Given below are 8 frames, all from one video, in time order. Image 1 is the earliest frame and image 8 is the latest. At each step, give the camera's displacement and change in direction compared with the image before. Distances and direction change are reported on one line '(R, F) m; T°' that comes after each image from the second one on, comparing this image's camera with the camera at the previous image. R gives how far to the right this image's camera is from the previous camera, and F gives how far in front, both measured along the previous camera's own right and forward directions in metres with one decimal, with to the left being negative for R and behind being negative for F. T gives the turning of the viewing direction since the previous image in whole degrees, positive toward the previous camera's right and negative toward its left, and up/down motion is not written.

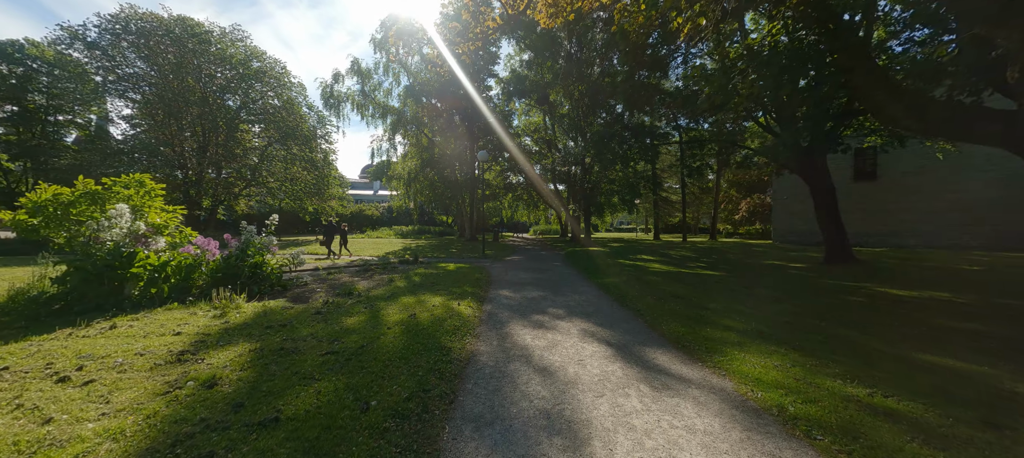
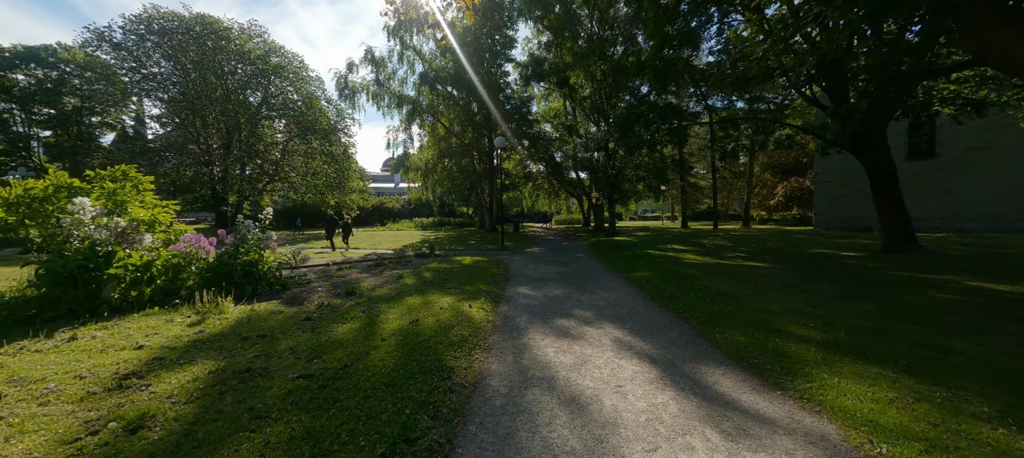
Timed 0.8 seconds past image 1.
(0.0, +0.8) m; -3°
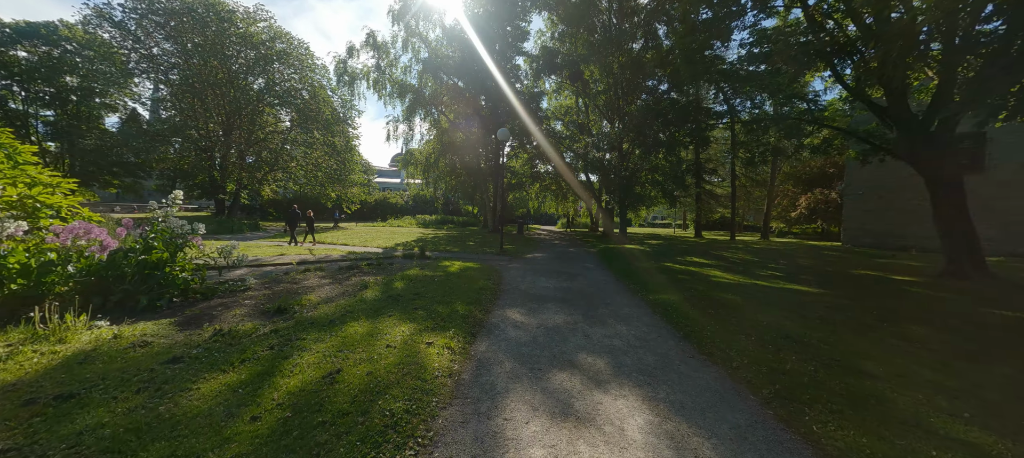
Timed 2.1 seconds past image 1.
(+0.2, +1.4) m; -1°
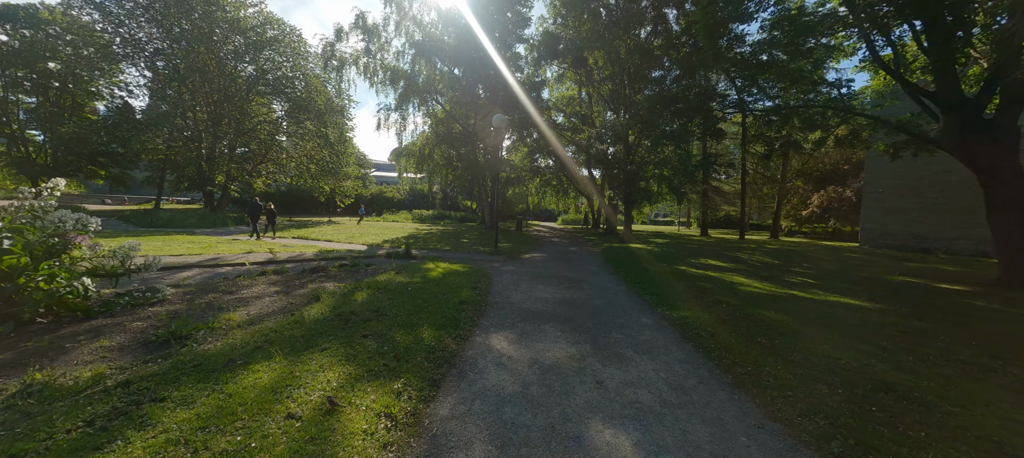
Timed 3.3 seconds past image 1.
(+0.1, +1.2) m; 0°
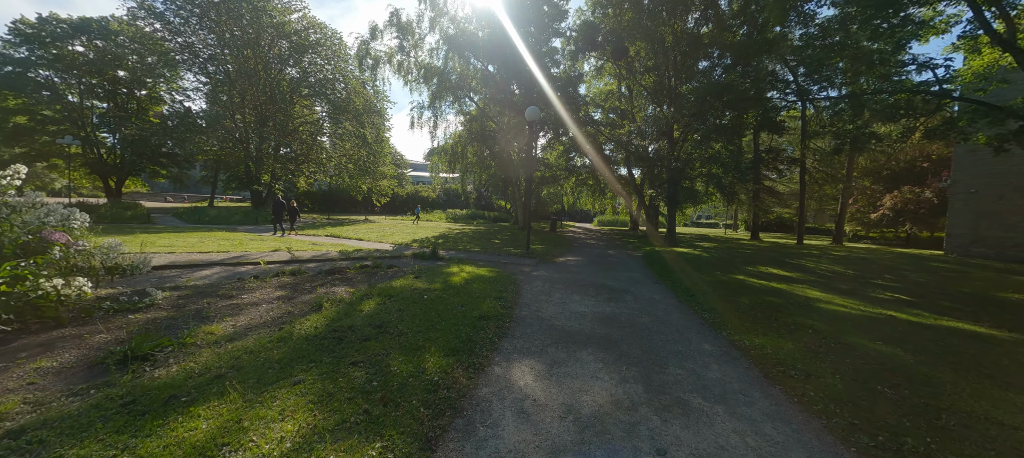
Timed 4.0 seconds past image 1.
(0.0, +0.8) m; -5°
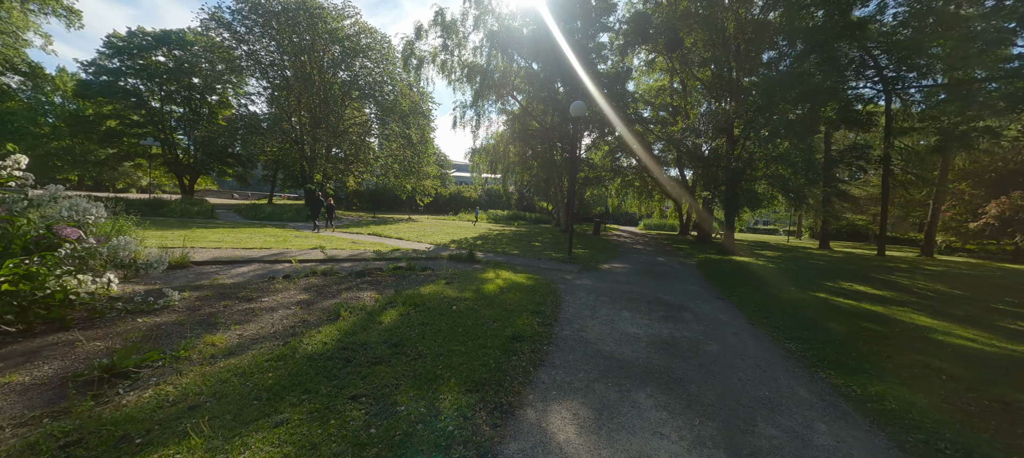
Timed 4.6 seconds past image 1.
(0.0, +0.6) m; -7°
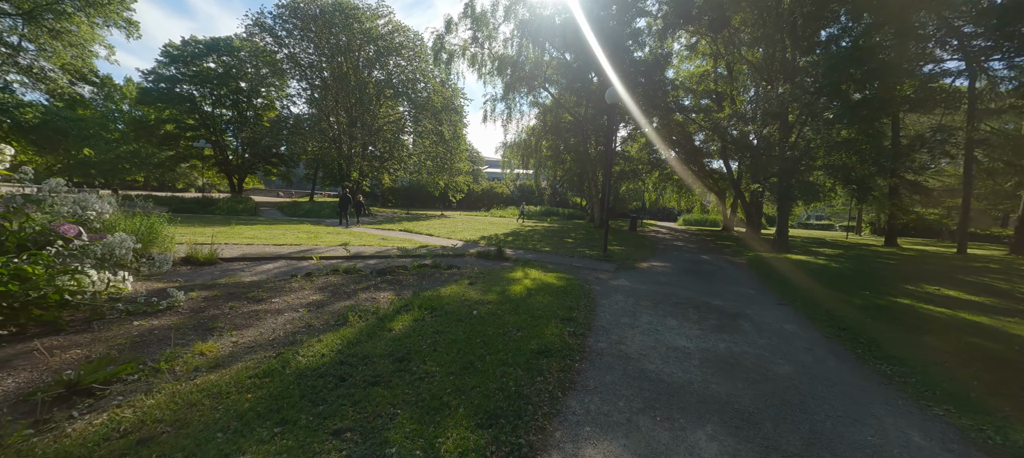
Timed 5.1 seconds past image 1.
(+0.1, +0.5) m; -5°
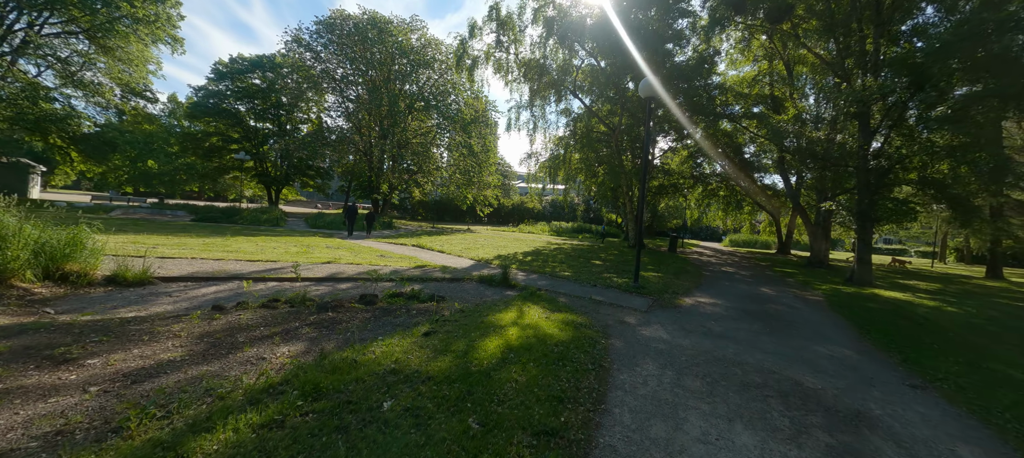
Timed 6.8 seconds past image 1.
(+0.6, +1.6) m; -6°
